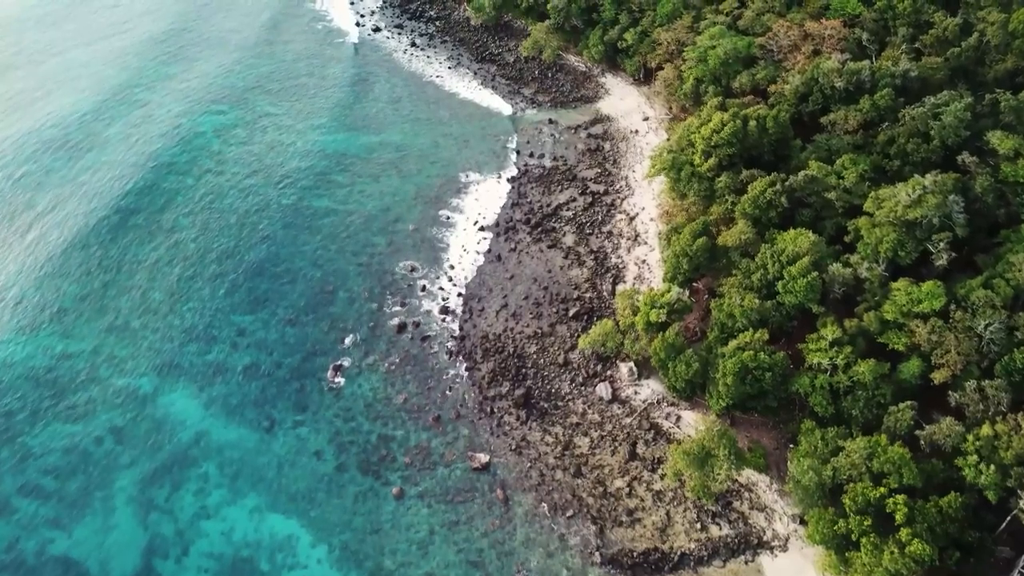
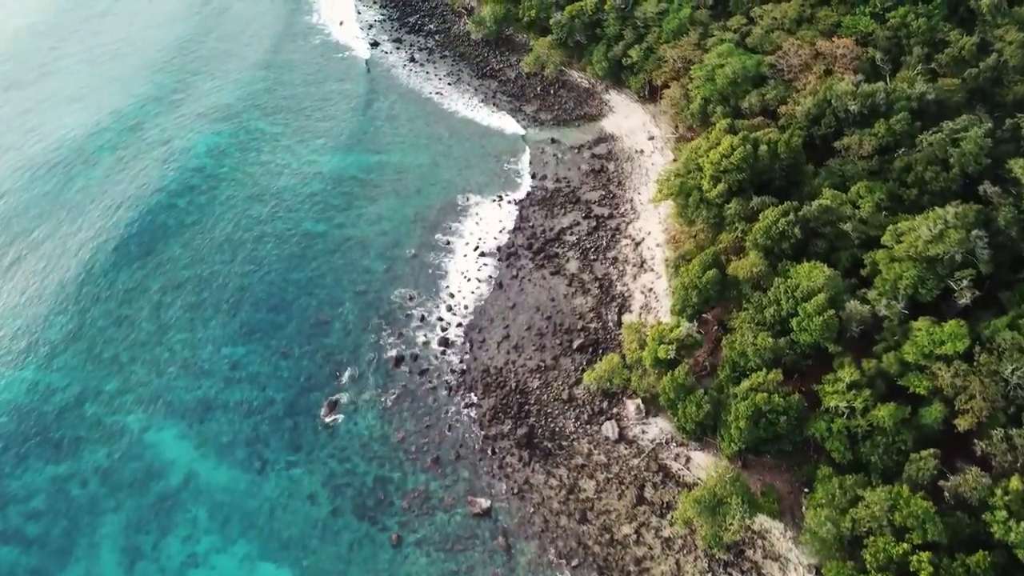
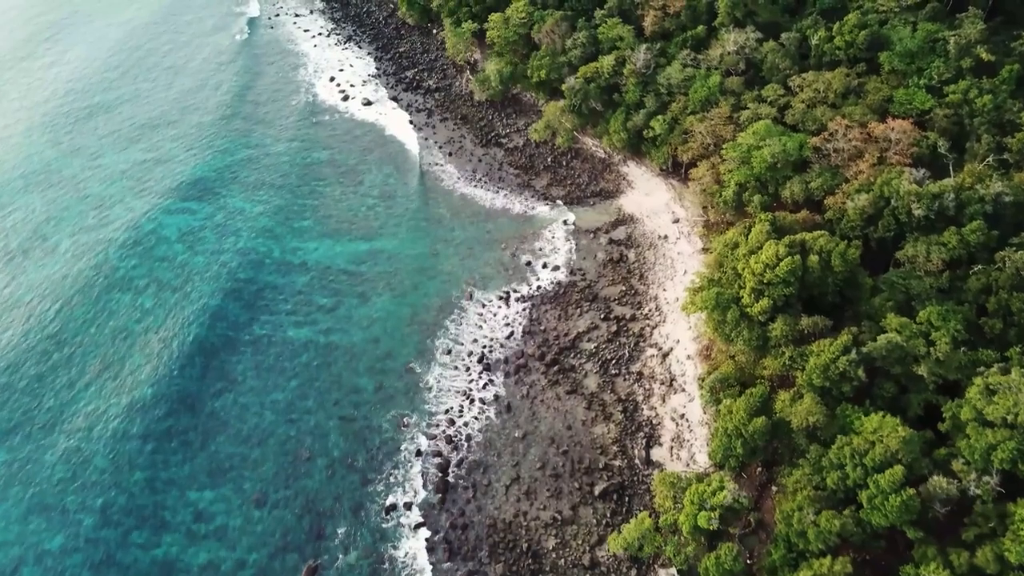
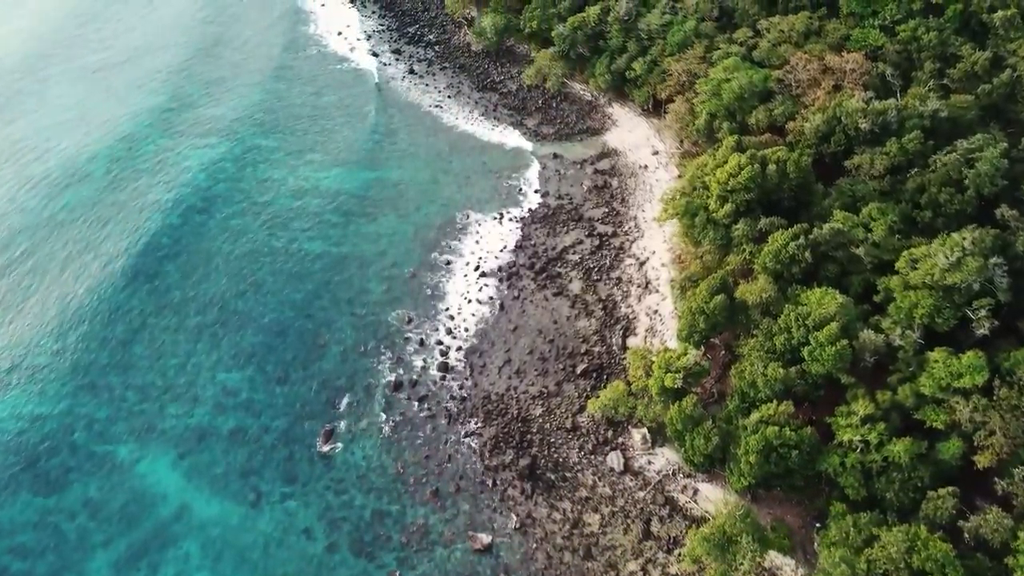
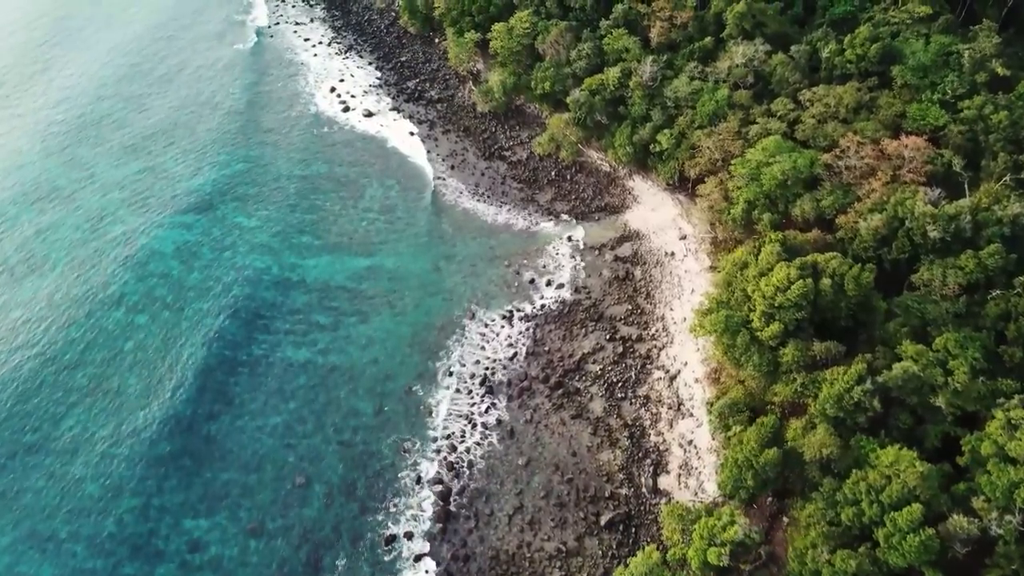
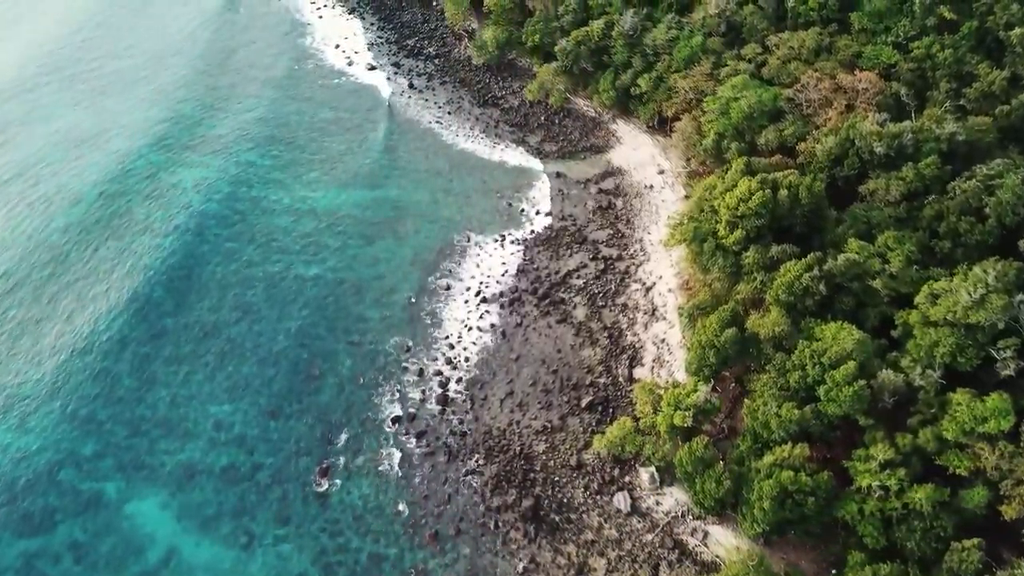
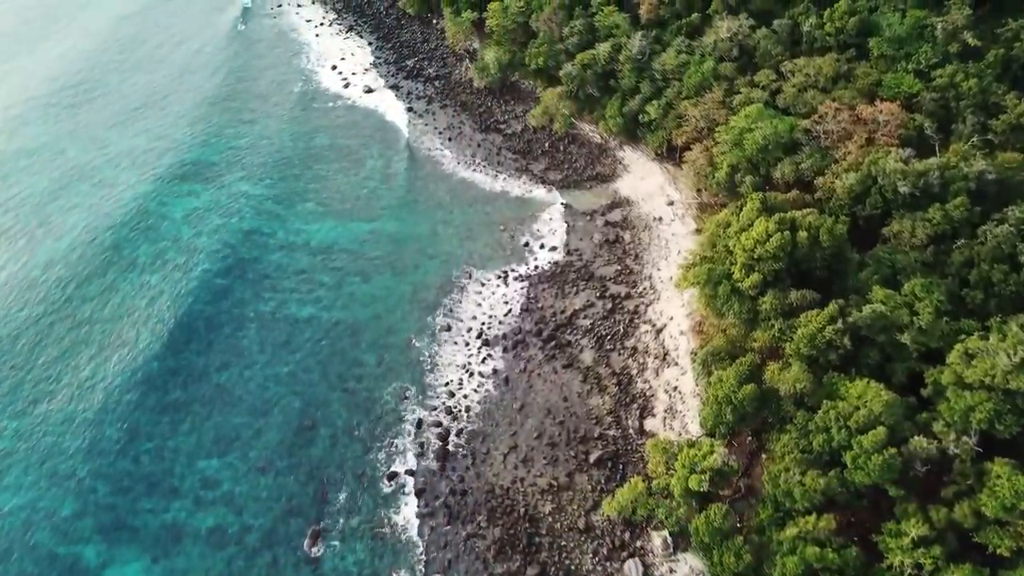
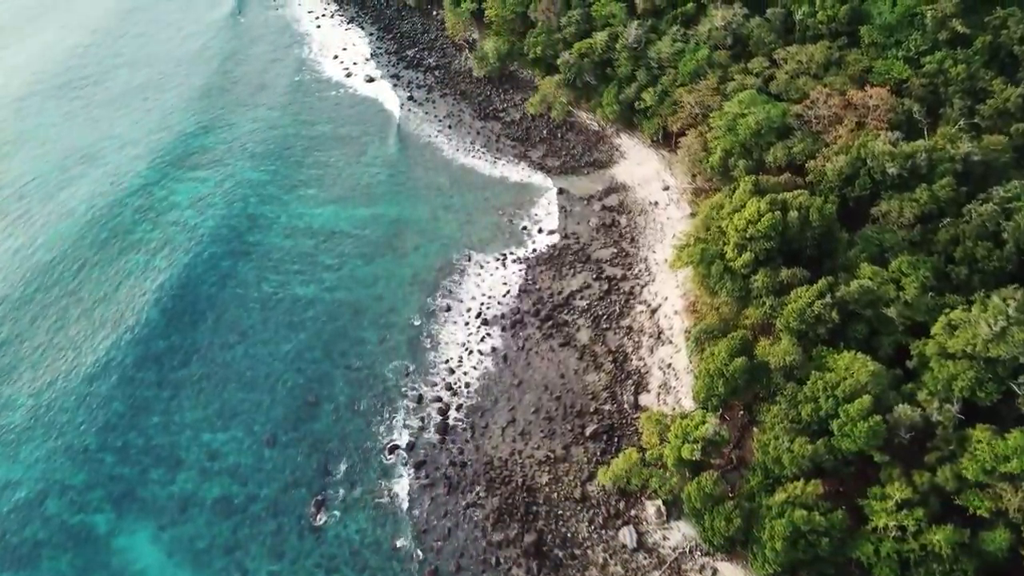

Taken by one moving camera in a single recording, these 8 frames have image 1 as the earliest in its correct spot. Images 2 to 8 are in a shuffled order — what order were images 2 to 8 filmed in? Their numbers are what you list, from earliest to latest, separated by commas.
2, 4, 6, 8, 7, 3, 5
